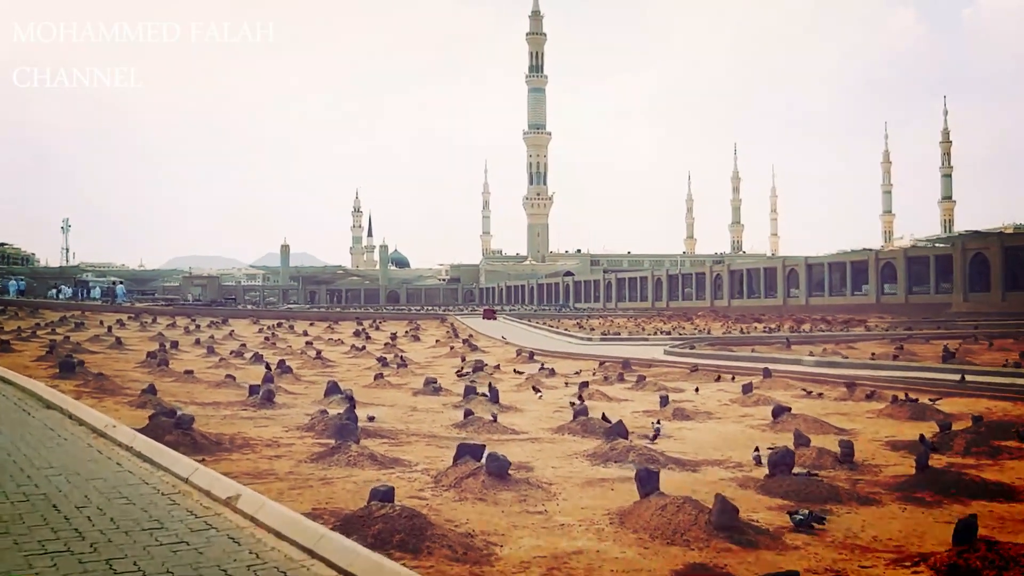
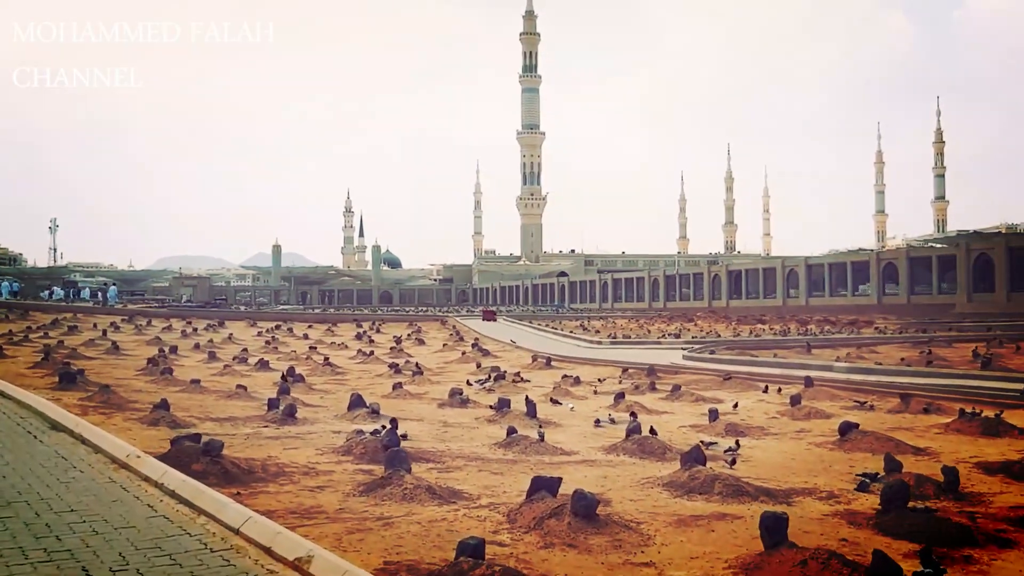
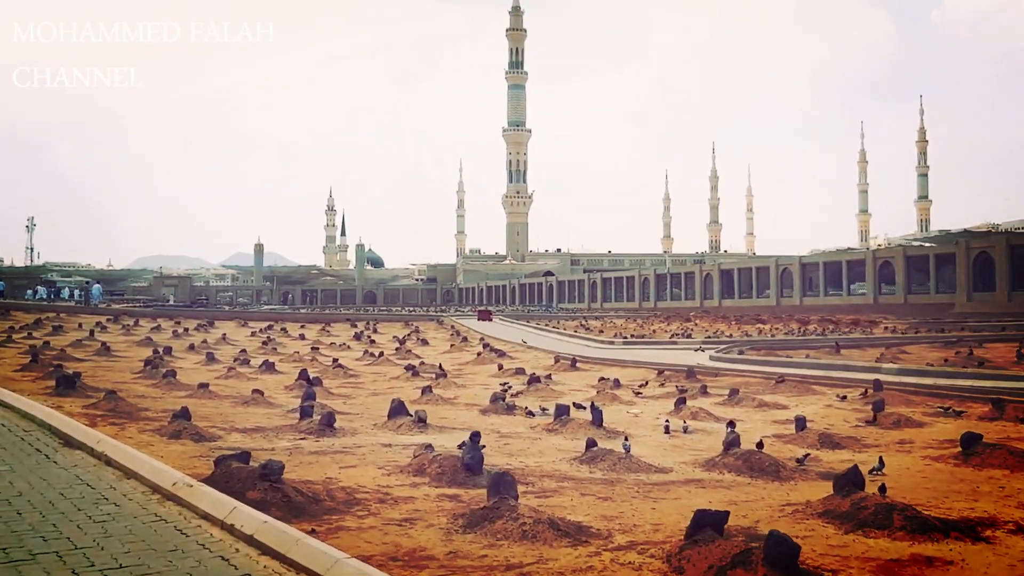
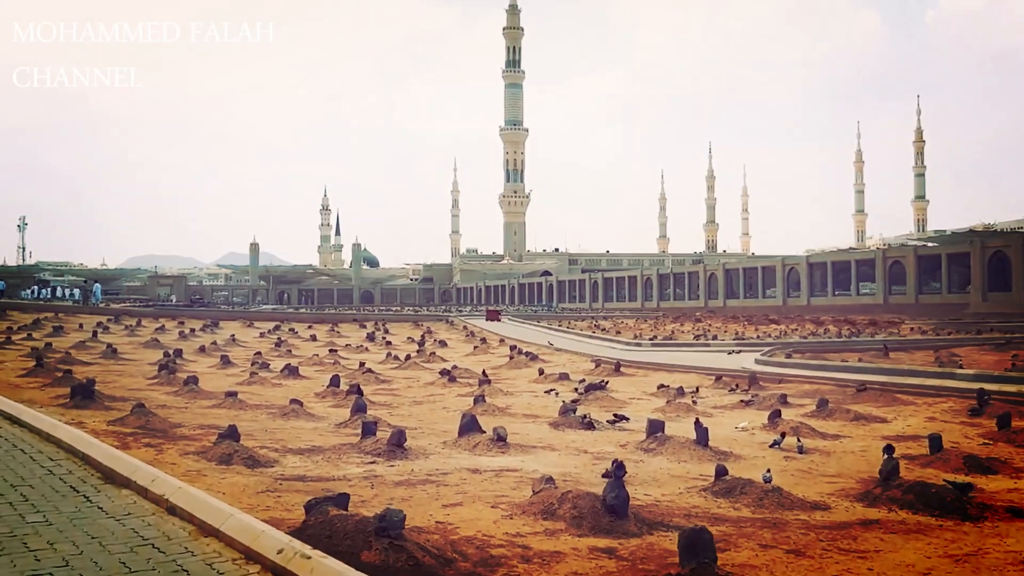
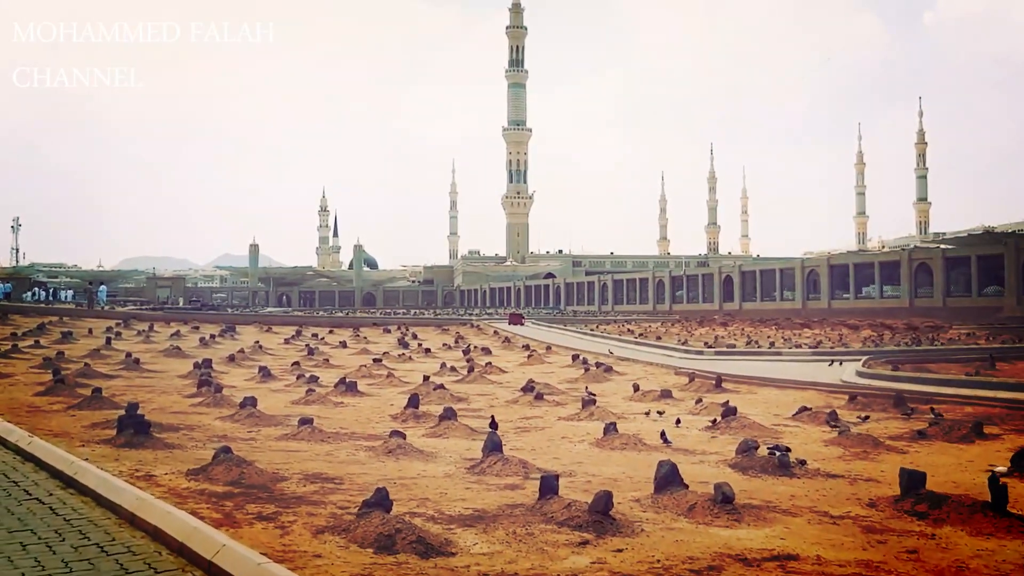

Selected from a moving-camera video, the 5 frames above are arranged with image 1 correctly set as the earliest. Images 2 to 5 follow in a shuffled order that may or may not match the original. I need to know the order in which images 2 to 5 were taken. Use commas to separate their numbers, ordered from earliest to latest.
2, 3, 4, 5
